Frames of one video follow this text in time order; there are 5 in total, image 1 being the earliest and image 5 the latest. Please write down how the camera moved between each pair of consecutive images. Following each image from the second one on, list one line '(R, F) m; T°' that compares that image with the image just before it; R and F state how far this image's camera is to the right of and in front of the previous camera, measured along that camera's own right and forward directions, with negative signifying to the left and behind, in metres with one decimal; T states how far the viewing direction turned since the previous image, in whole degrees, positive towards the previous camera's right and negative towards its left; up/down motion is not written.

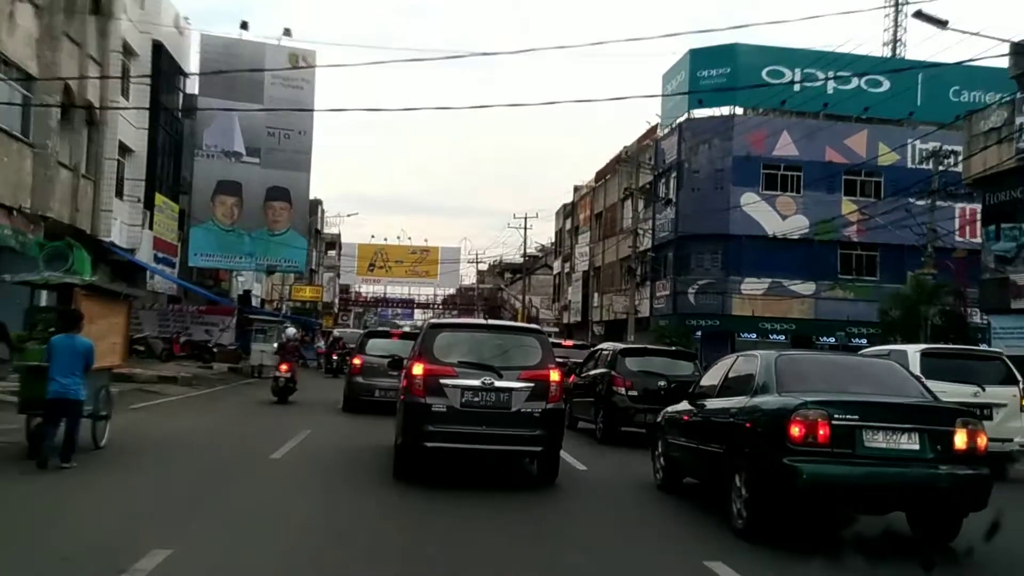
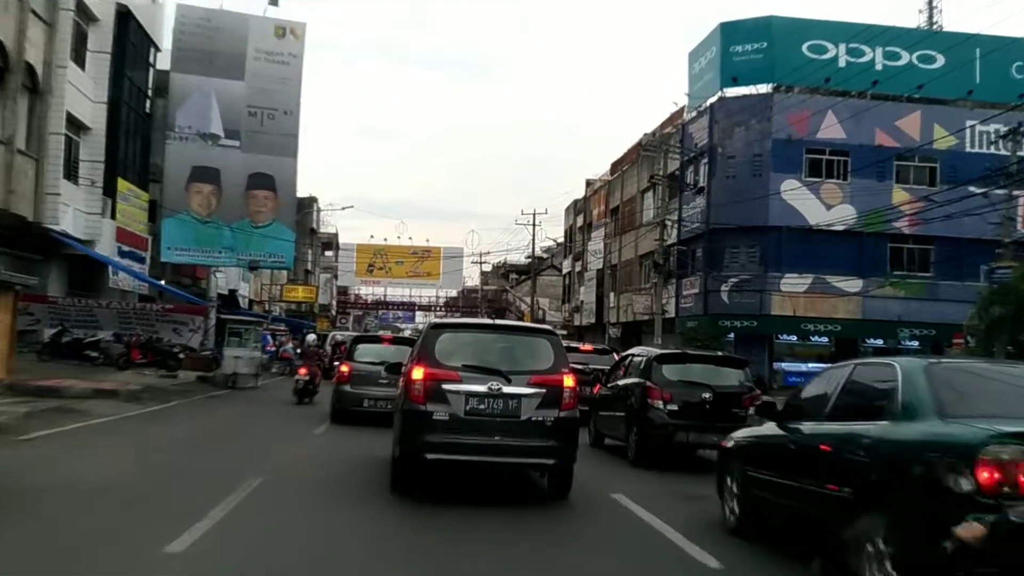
(-0.3, +4.4) m; 0°
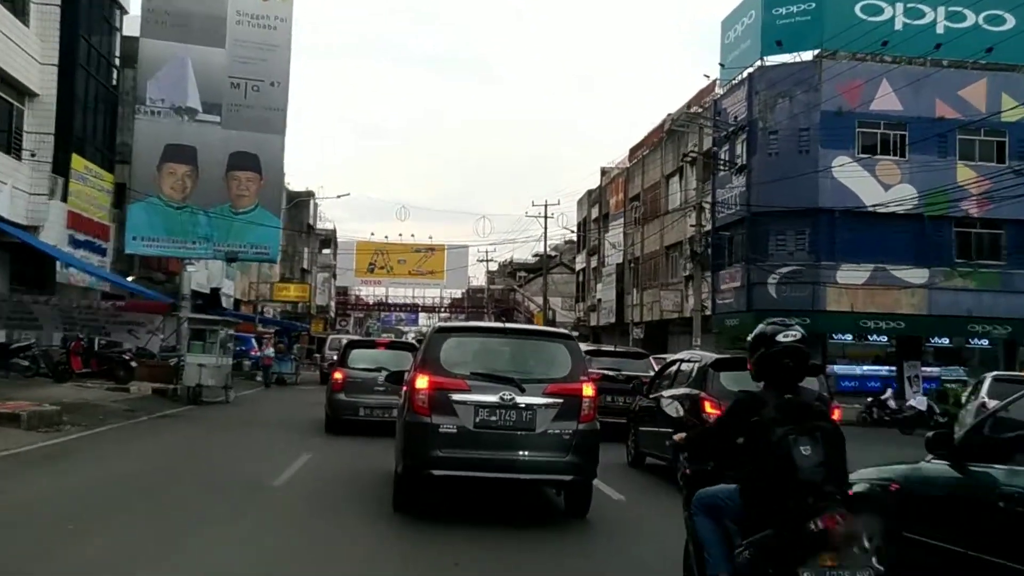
(-0.4, +4.6) m; 0°
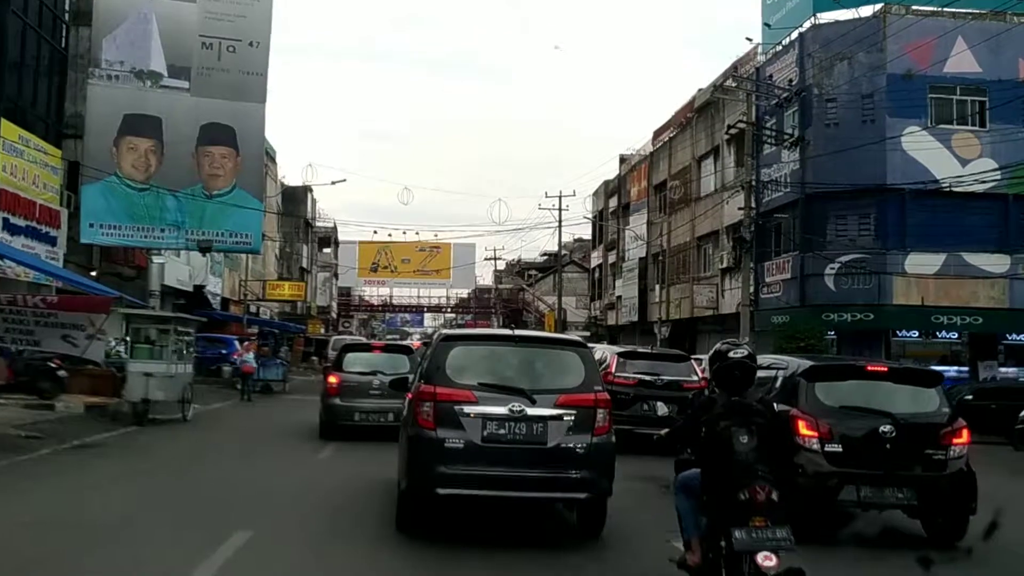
(-0.3, +4.3) m; 0°
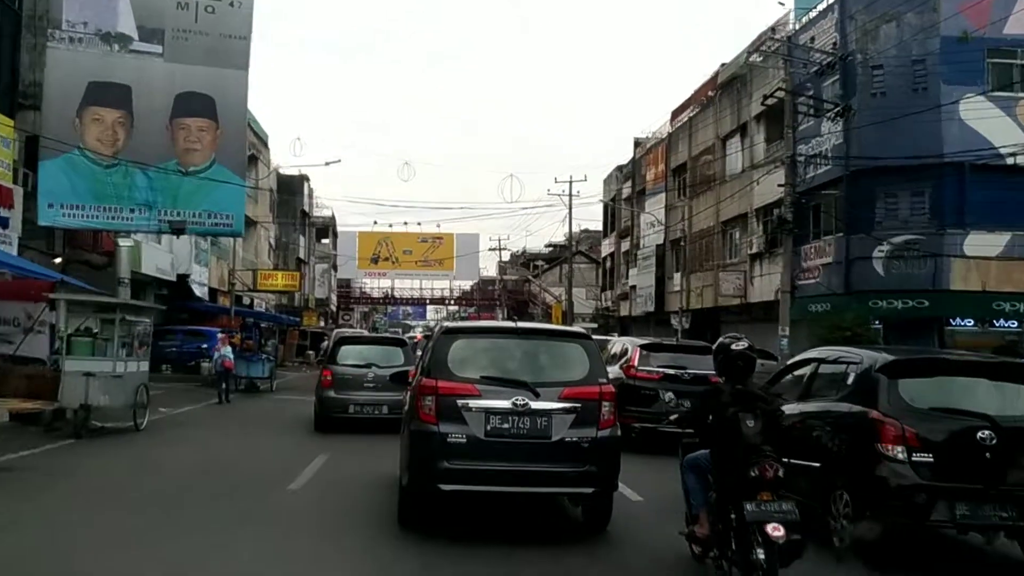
(-0.2, +2.9) m; 0°
